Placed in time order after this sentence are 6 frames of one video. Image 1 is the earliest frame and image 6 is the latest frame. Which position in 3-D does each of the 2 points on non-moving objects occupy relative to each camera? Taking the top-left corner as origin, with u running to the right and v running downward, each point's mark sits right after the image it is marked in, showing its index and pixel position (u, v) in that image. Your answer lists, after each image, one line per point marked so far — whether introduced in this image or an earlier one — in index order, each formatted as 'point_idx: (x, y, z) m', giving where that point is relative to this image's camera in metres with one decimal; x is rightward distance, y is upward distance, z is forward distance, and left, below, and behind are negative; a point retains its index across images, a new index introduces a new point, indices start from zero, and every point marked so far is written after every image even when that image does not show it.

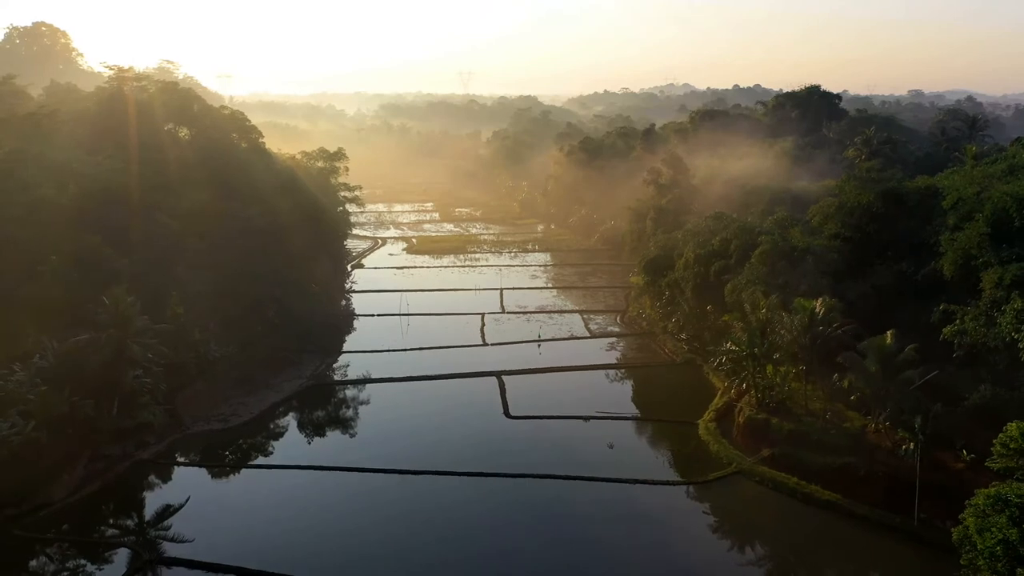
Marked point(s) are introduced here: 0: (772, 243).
0: (+7.5, +1.3, +19.7) m
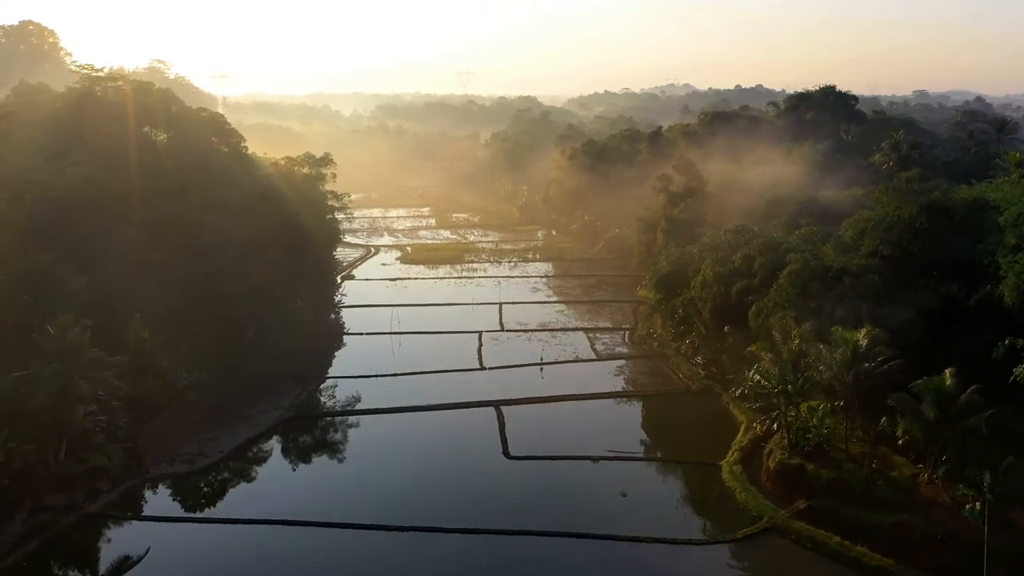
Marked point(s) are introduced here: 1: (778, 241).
0: (+7.5, +0.6, +17.6) m
1: (+7.6, +1.3, +19.5) m
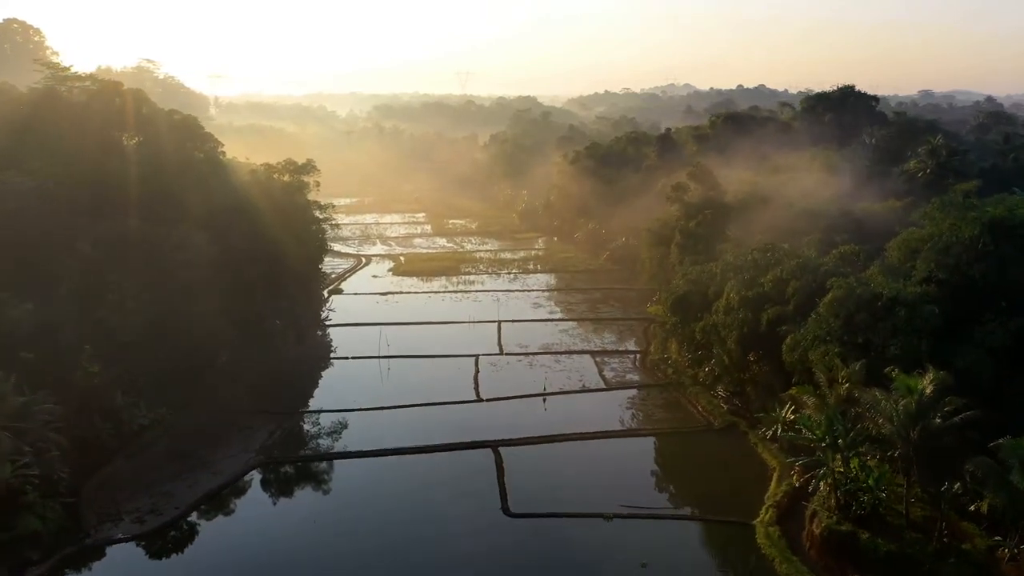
0: (+7.5, 0.0, +15.3) m
1: (+7.6, +0.6, +17.2) m
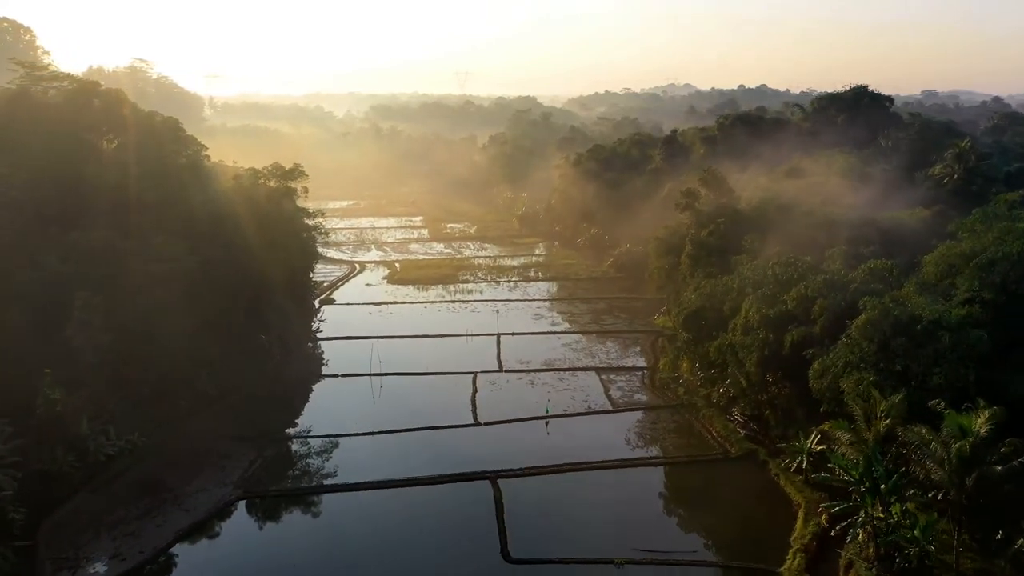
0: (+7.5, -0.5, +13.9) m
1: (+7.6, +0.2, +15.7) m
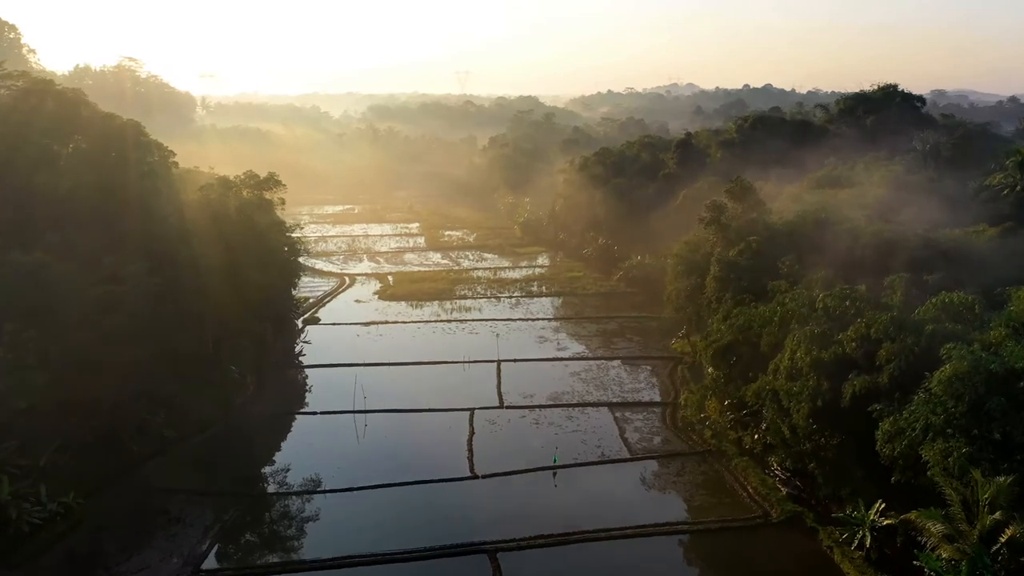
0: (+7.6, -1.2, +11.2) m
1: (+7.7, -0.6, +13.1) m
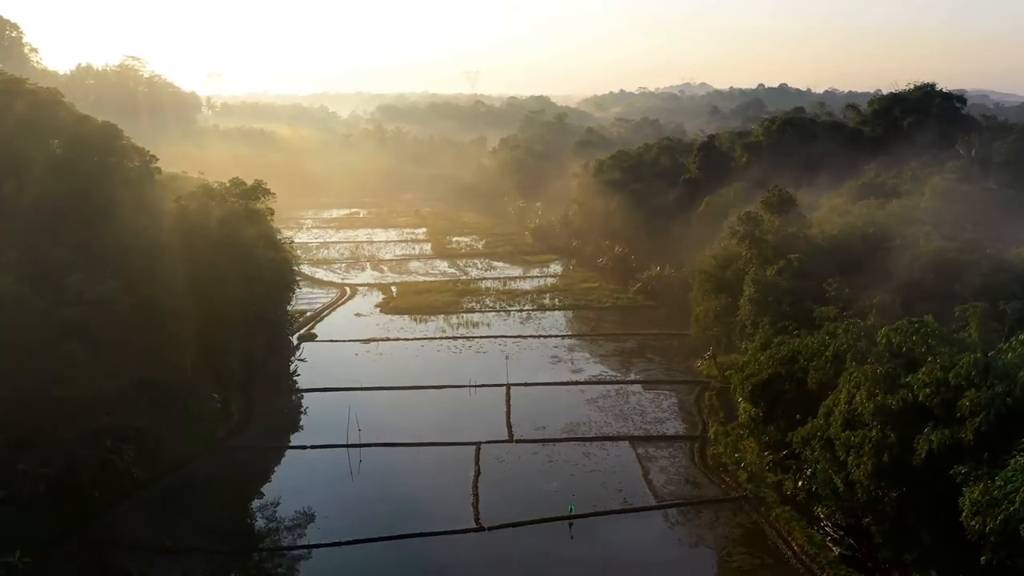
0: (+7.7, -1.8, +9.2) m
1: (+7.8, -1.1, +11.0) m
